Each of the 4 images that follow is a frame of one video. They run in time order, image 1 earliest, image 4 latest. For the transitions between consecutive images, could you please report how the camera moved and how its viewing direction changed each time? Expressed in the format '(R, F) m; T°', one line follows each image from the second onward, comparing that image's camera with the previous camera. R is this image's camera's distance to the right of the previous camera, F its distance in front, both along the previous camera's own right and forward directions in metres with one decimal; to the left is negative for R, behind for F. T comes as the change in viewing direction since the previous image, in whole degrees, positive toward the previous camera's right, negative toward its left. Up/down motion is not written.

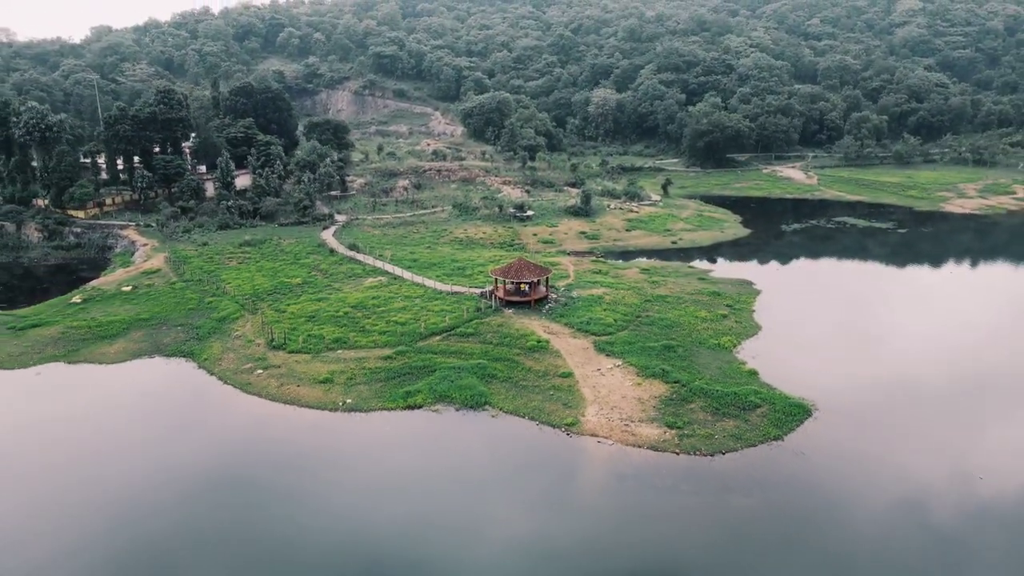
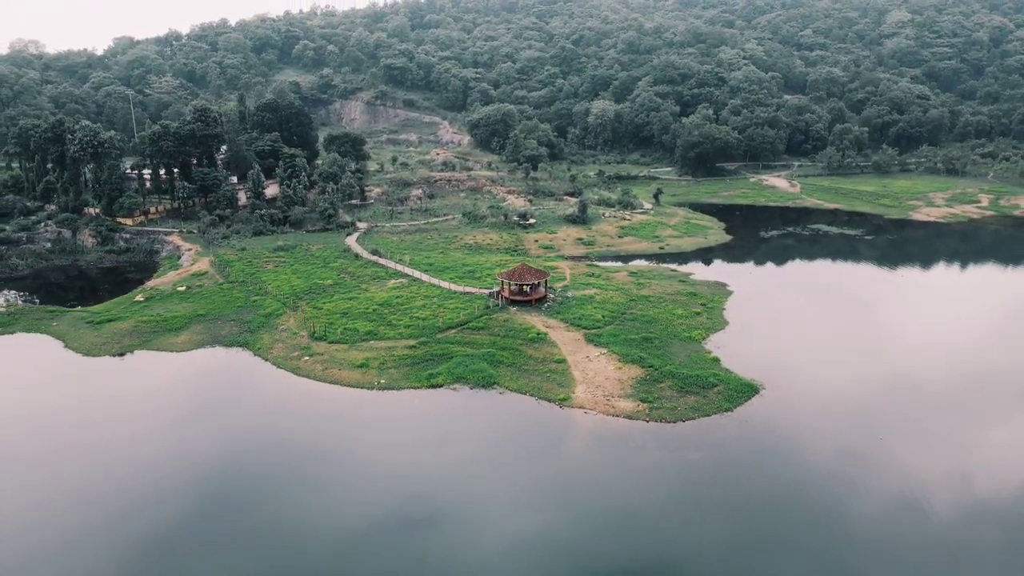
(0.0, -6.1) m; 0°
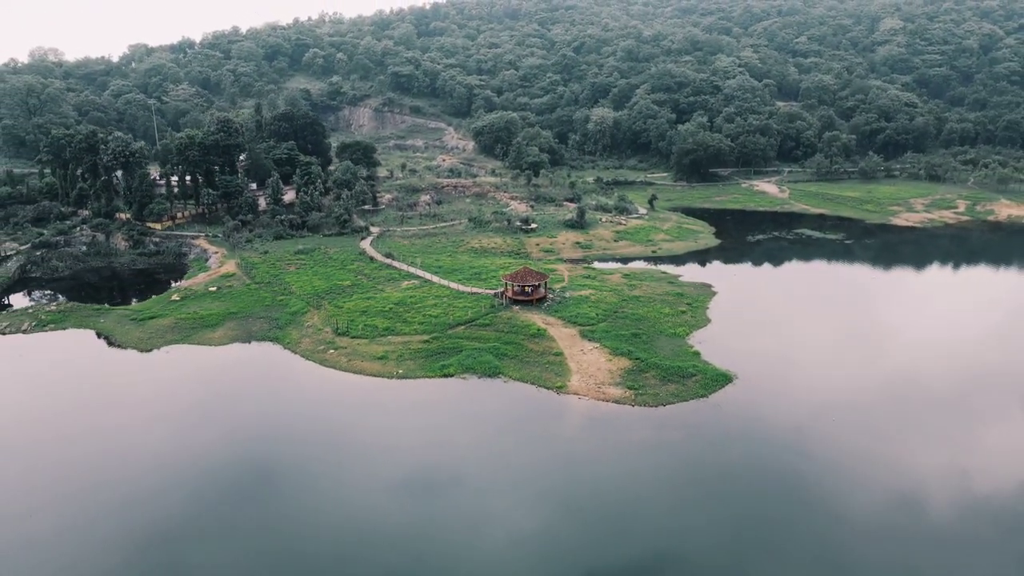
(0.0, -4.4) m; 0°
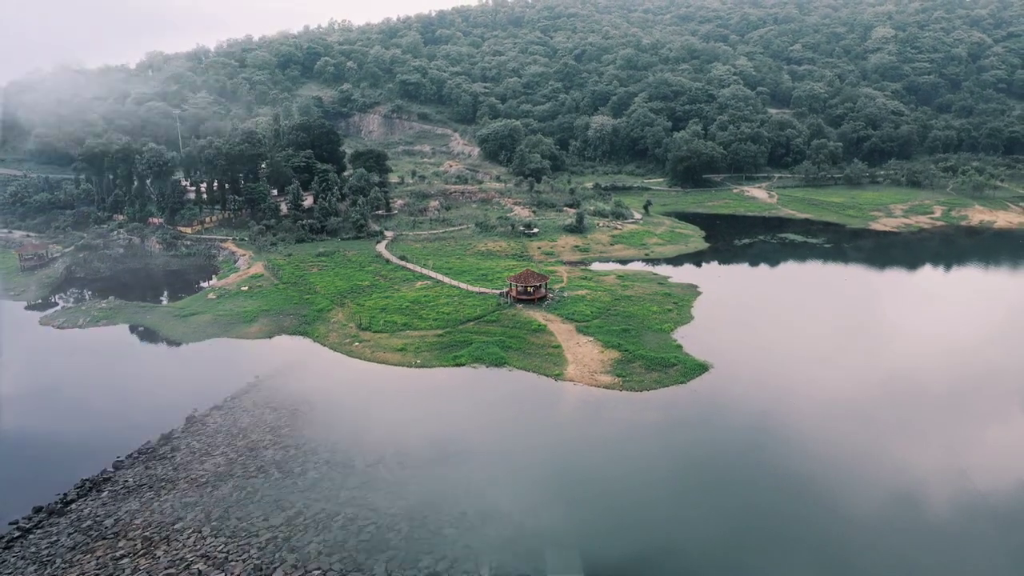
(-0.1, -5.3) m; 0°
